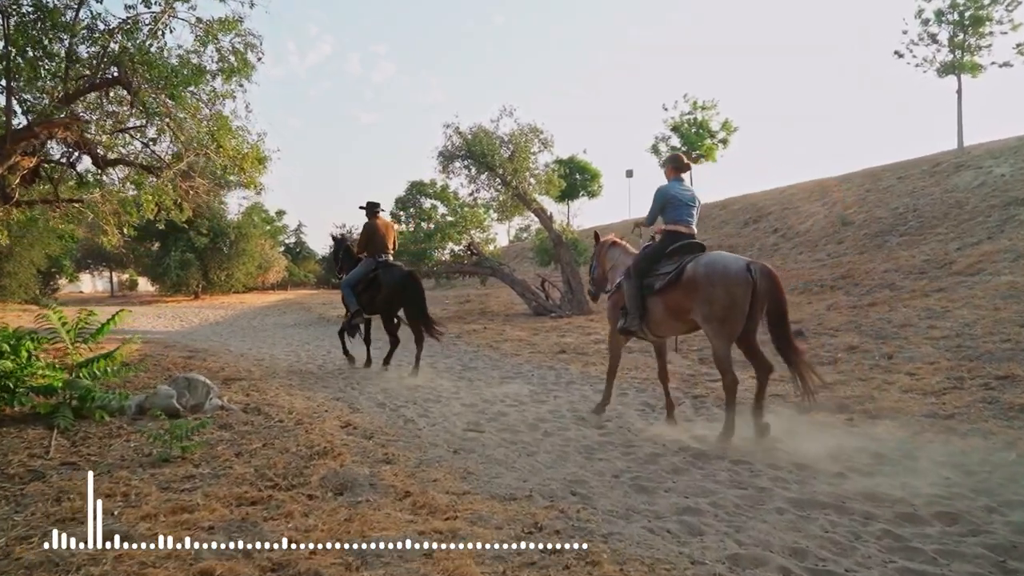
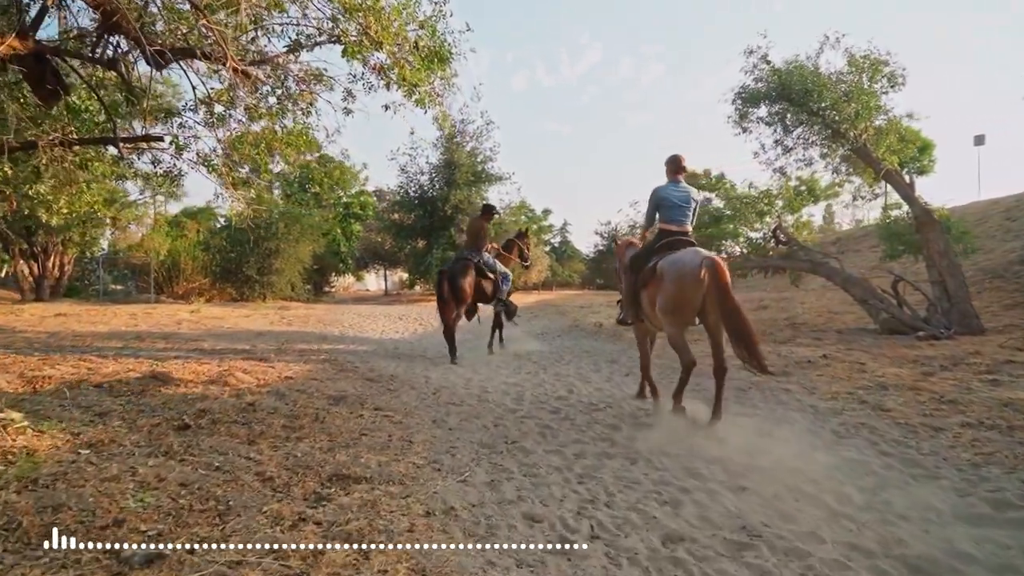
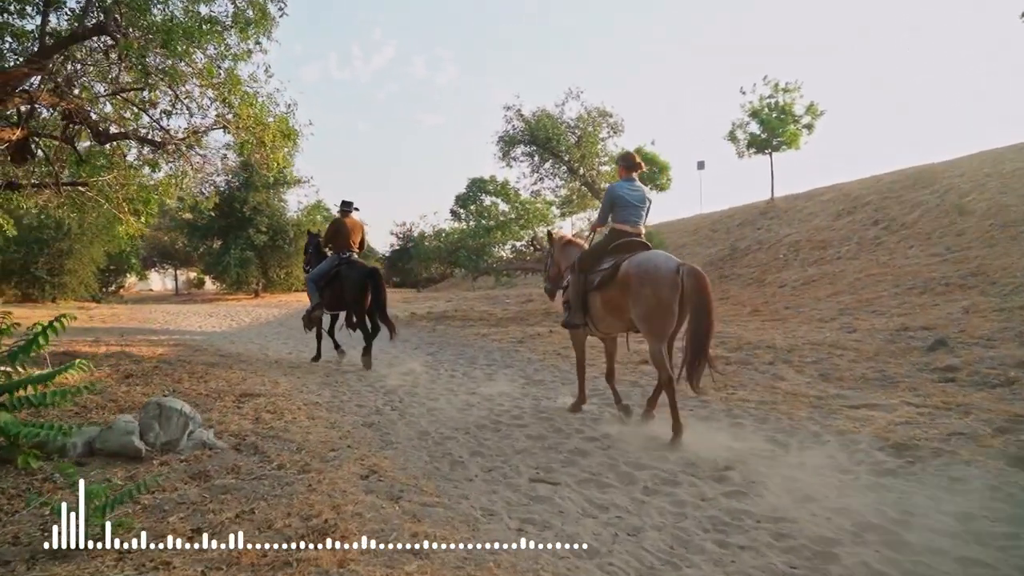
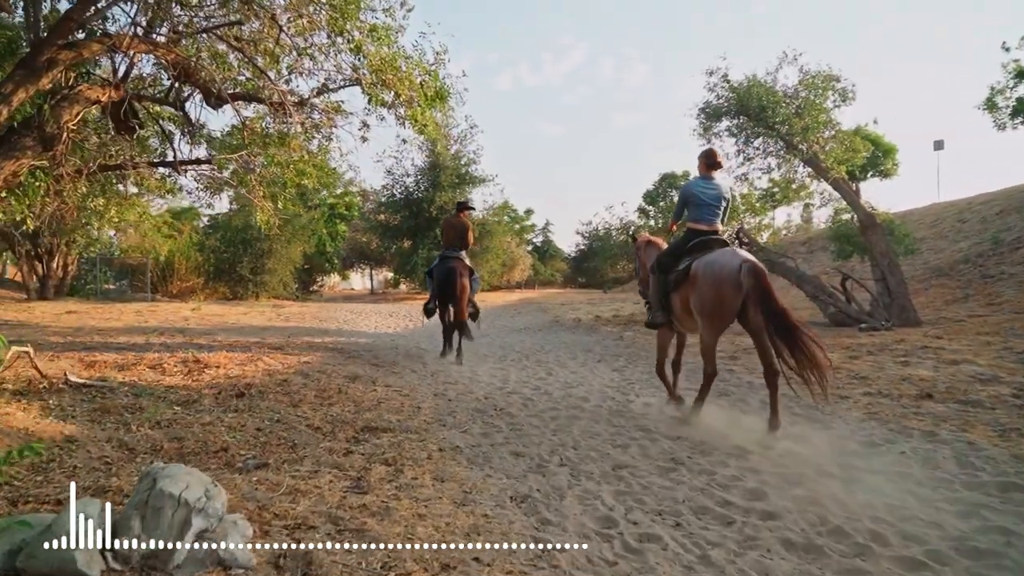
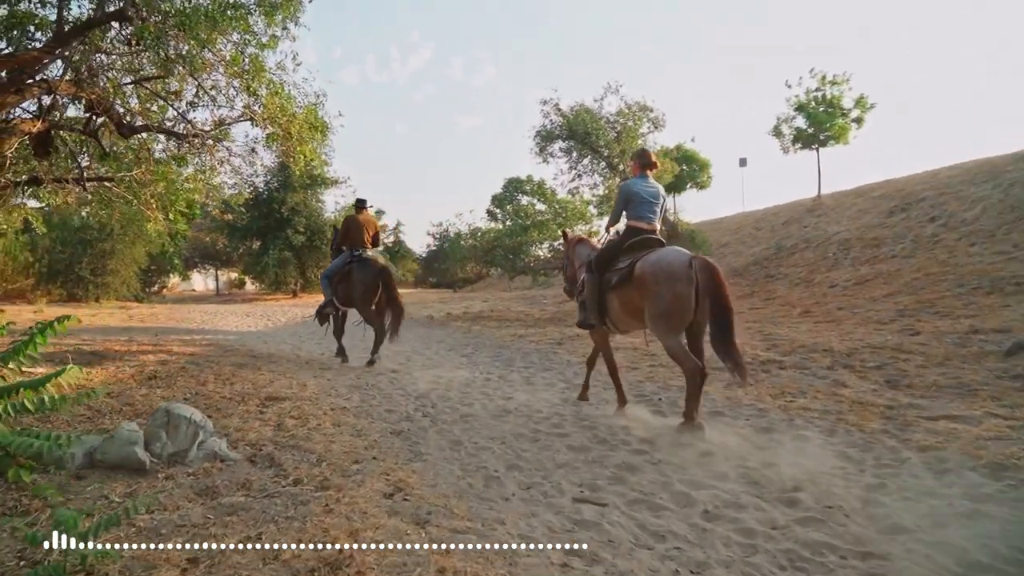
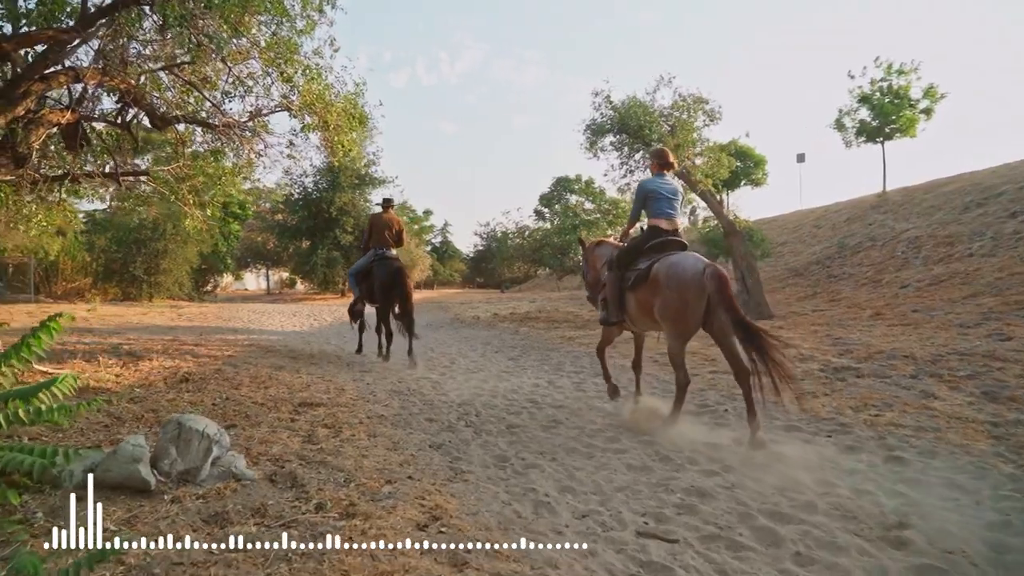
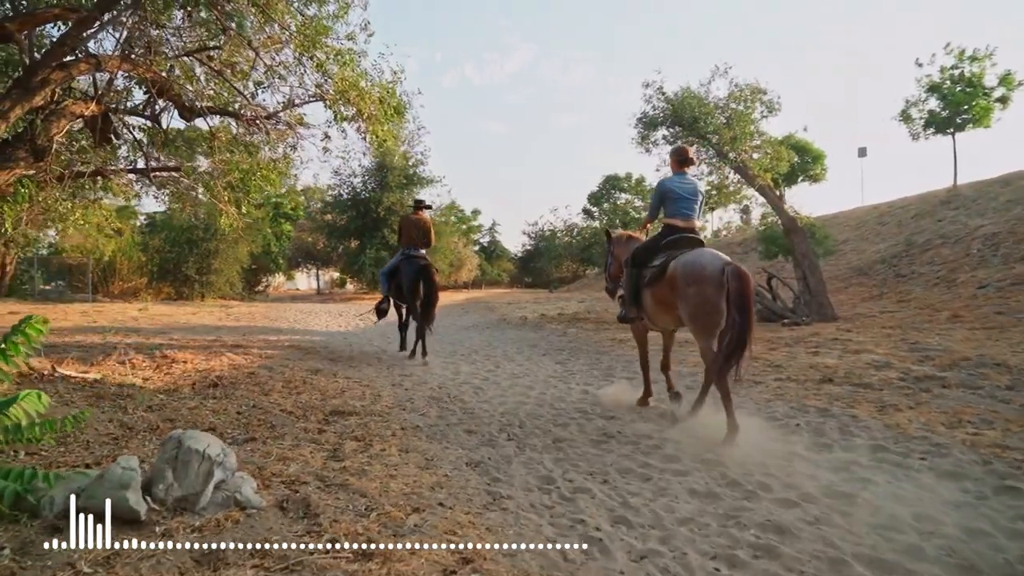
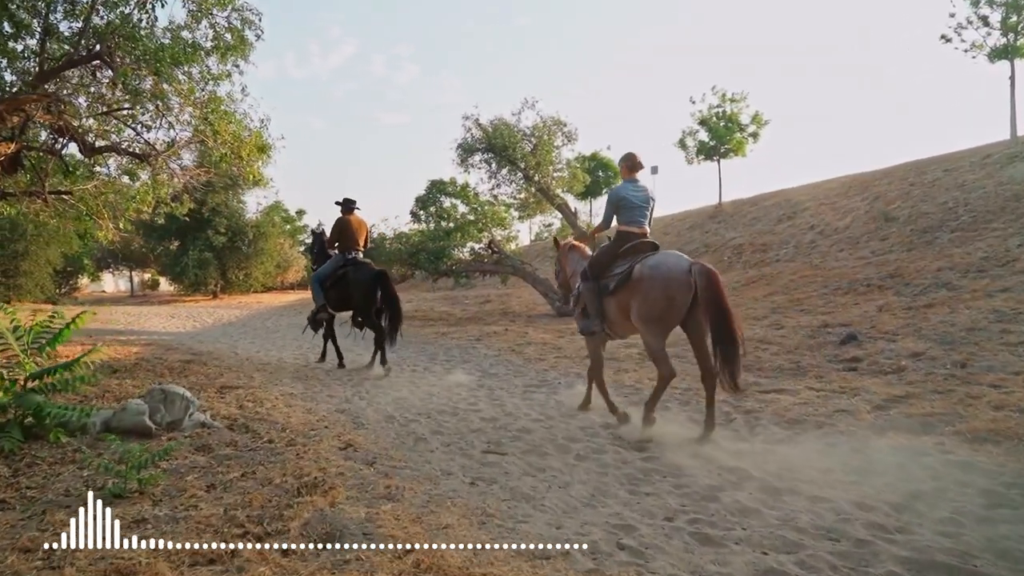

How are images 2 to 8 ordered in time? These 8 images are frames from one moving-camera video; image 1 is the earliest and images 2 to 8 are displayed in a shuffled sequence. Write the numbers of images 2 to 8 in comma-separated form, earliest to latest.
8, 3, 5, 6, 7, 4, 2
